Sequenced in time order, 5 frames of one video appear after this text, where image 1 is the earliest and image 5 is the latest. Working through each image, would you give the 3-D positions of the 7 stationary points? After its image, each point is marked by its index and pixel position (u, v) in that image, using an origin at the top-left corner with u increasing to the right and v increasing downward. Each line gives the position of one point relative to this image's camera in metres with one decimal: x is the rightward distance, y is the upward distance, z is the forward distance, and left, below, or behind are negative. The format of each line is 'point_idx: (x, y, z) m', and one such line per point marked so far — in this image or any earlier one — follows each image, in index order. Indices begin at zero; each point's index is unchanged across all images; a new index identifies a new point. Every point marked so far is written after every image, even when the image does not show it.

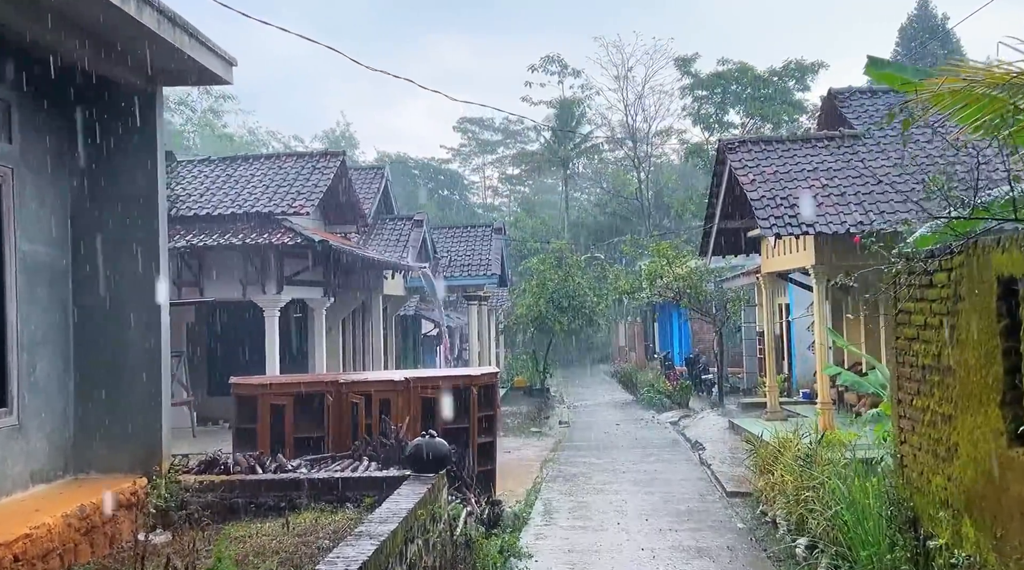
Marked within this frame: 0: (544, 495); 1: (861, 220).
0: (+0.3, -2.2, +10.9) m
1: (+3.9, +0.7, +11.9) m
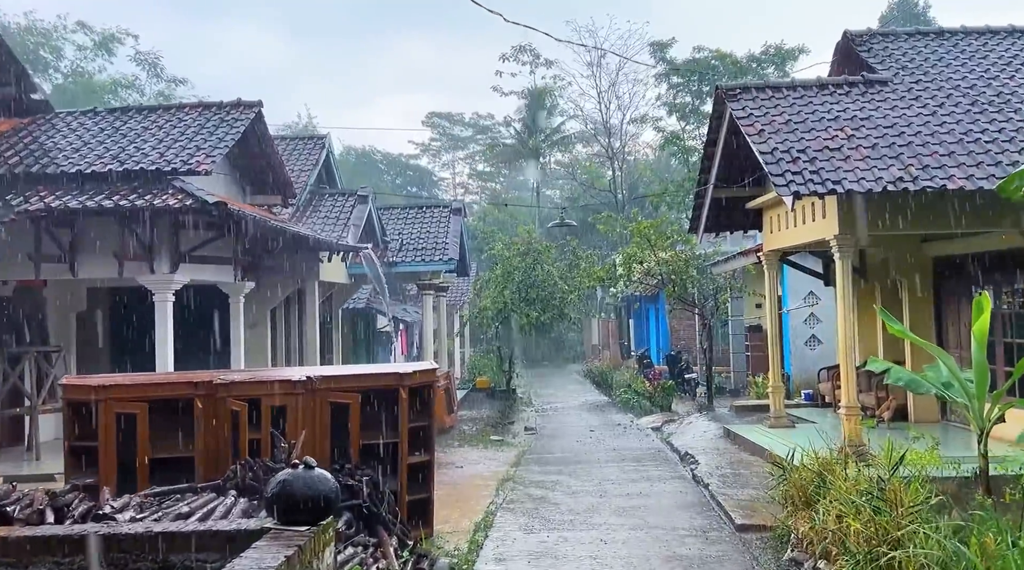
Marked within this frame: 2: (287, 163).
0: (-0.1, -1.9, +8.3) m
1: (+3.4, +1.0, +9.4) m
2: (-3.7, +2.0, +17.6) m
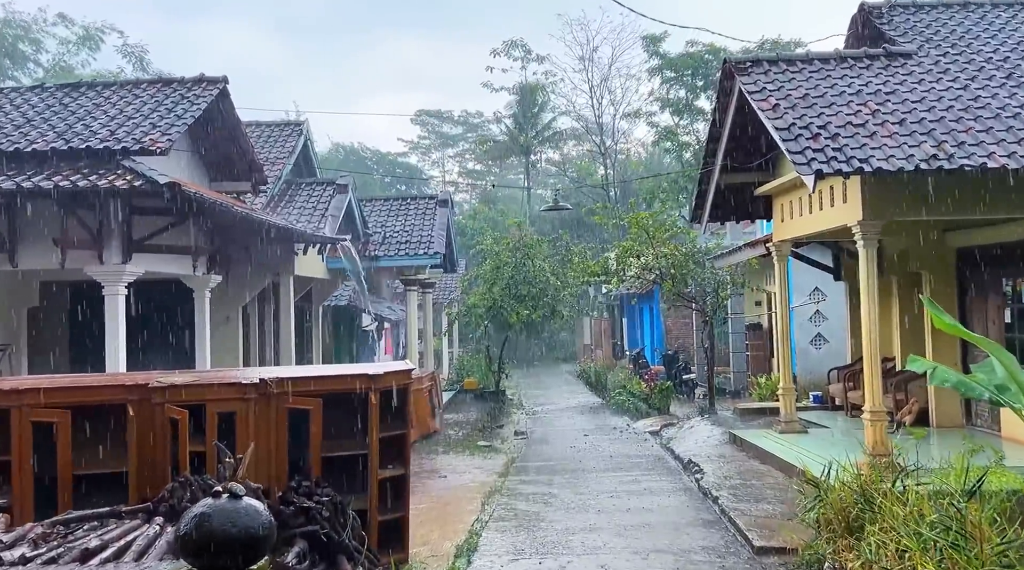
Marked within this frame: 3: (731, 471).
0: (-0.2, -1.8, +7.2) m
1: (+3.3, +1.0, +8.4) m
2: (-3.9, +2.1, +16.5) m
3: (+2.2, -1.9, +10.6) m
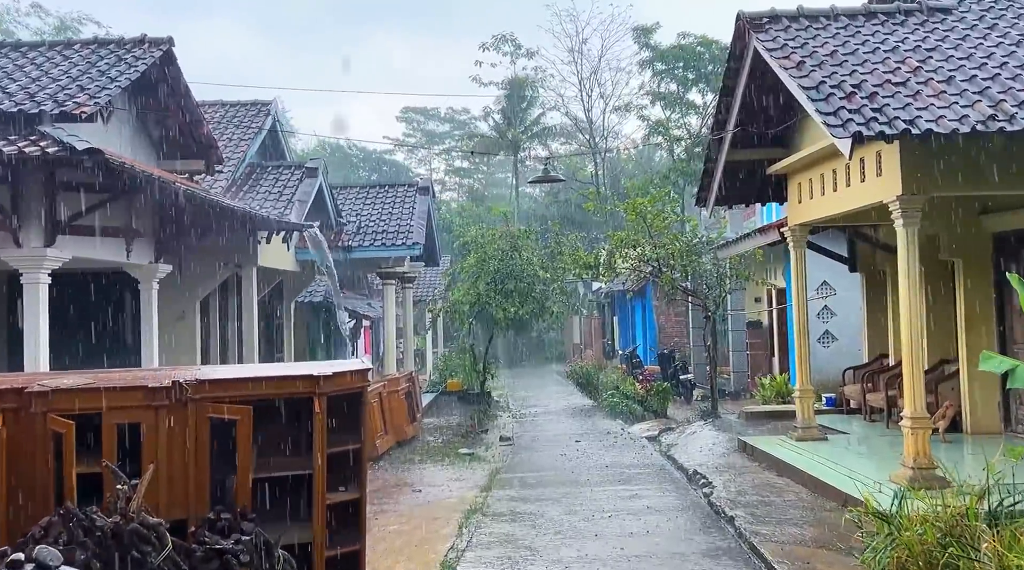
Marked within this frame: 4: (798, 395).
0: (-0.3, -1.7, +5.9) m
1: (+3.2, +1.2, +7.1) m
2: (-4.1, +2.2, +15.2) m
3: (+2.0, -1.8, +9.3) m
4: (+2.9, -1.1, +10.7) m
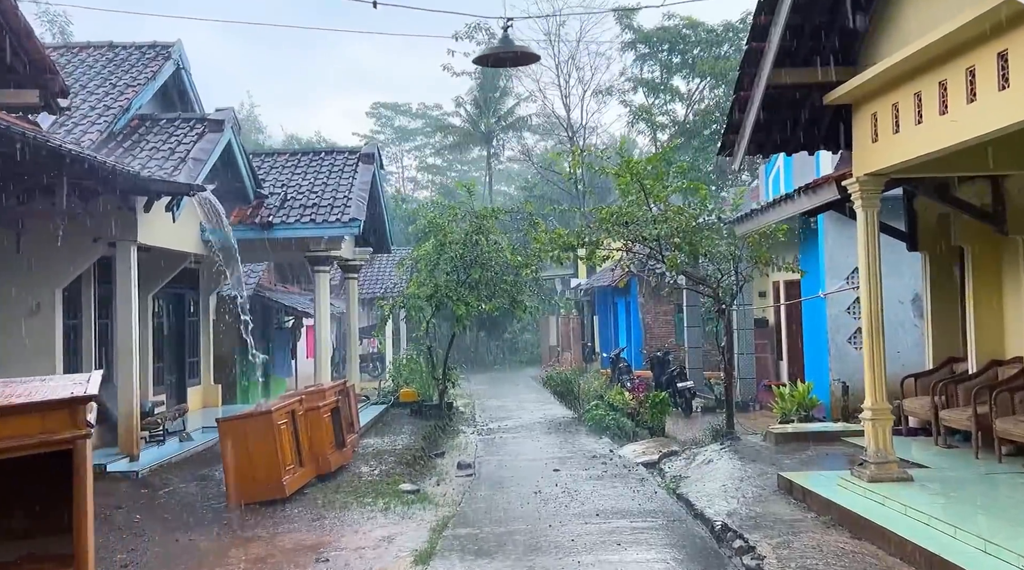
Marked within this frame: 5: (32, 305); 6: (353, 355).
0: (-0.5, -1.6, +2.7) m
1: (+3.0, +1.3, +4.0) m
2: (-4.5, +2.4, +11.9) m
3: (+1.7, -1.6, +6.2) m
4: (+2.5, -0.9, +7.5) m
5: (-4.5, -0.2, +9.8) m
6: (-2.3, -1.0, +15.6) m
